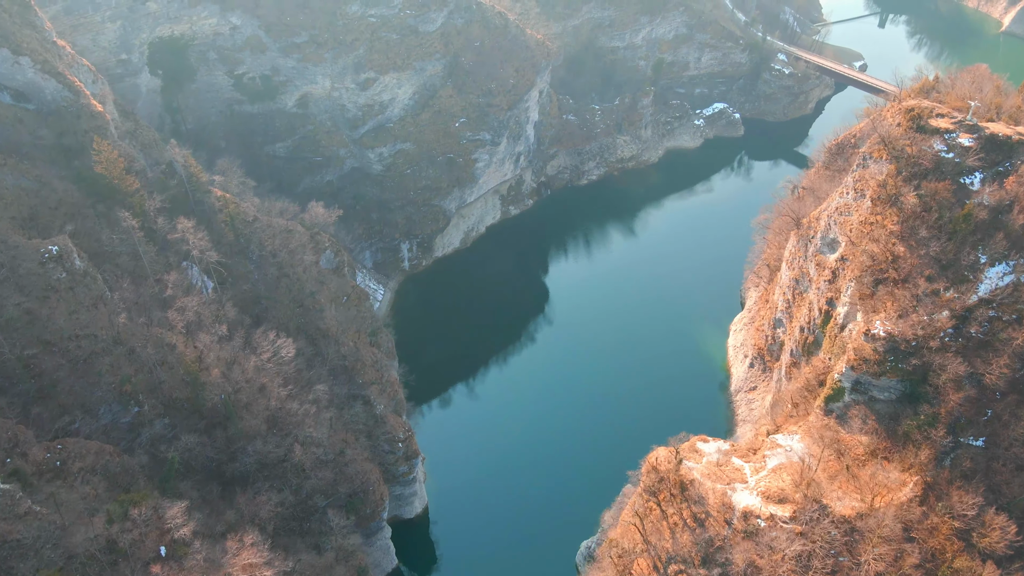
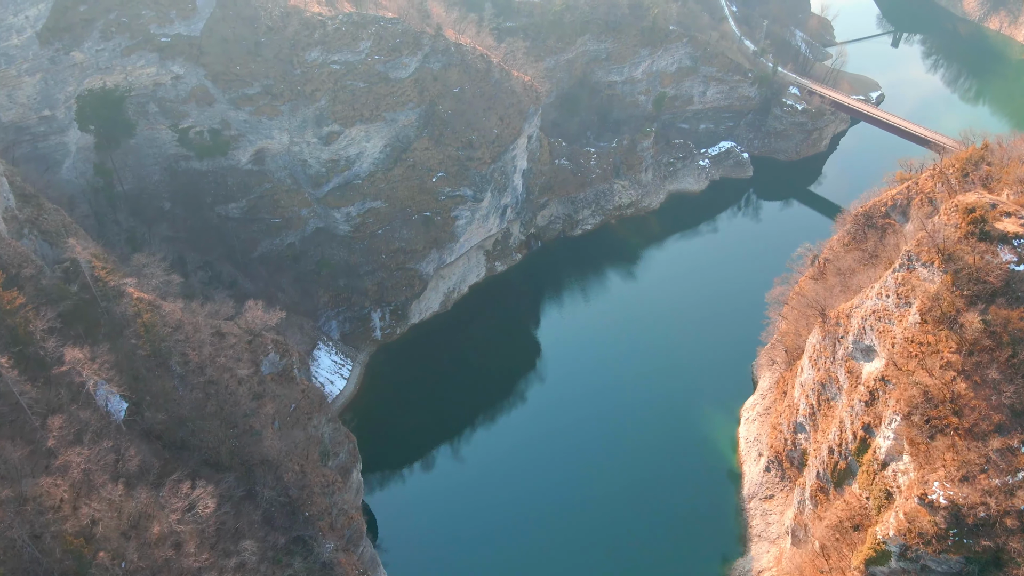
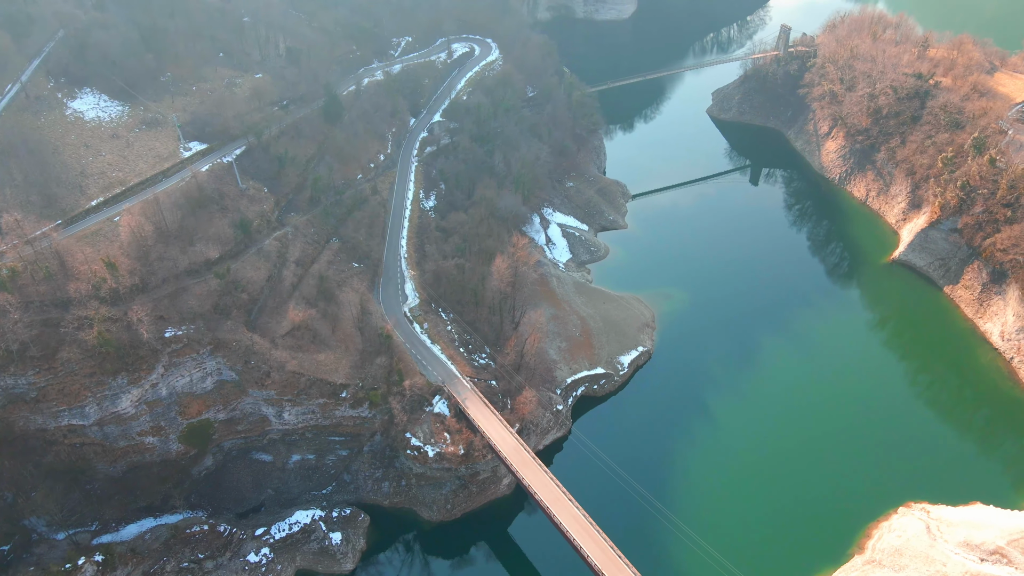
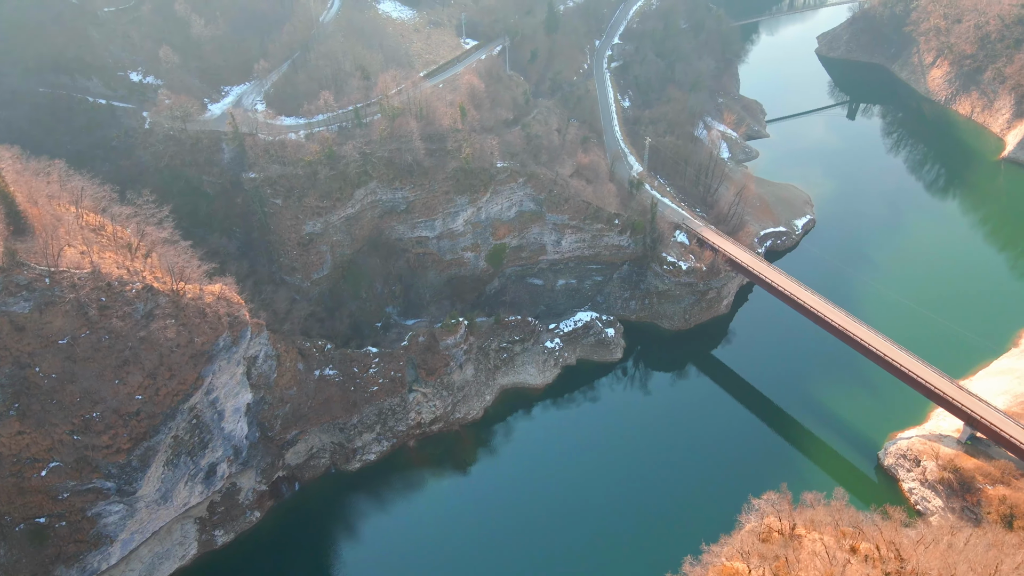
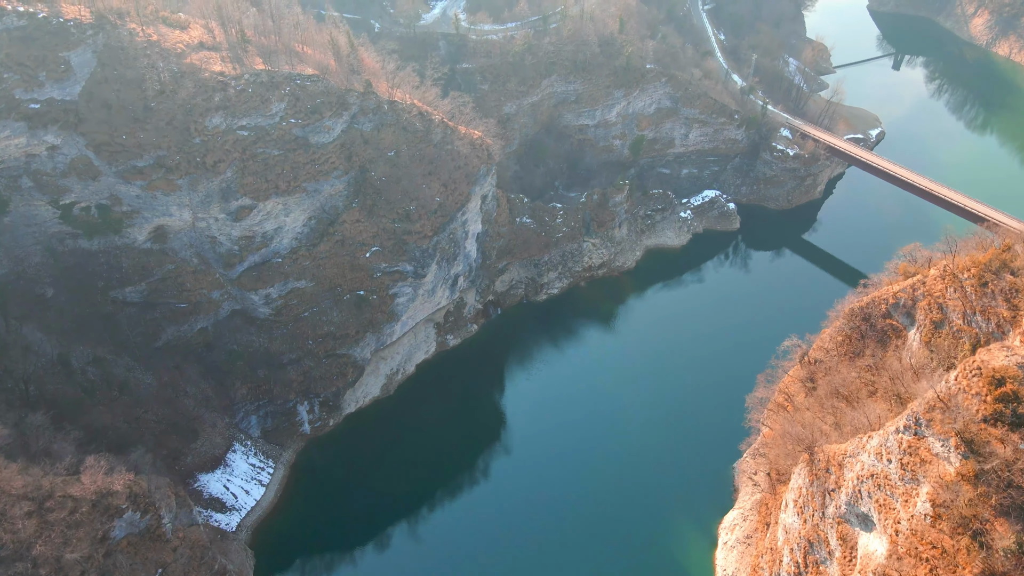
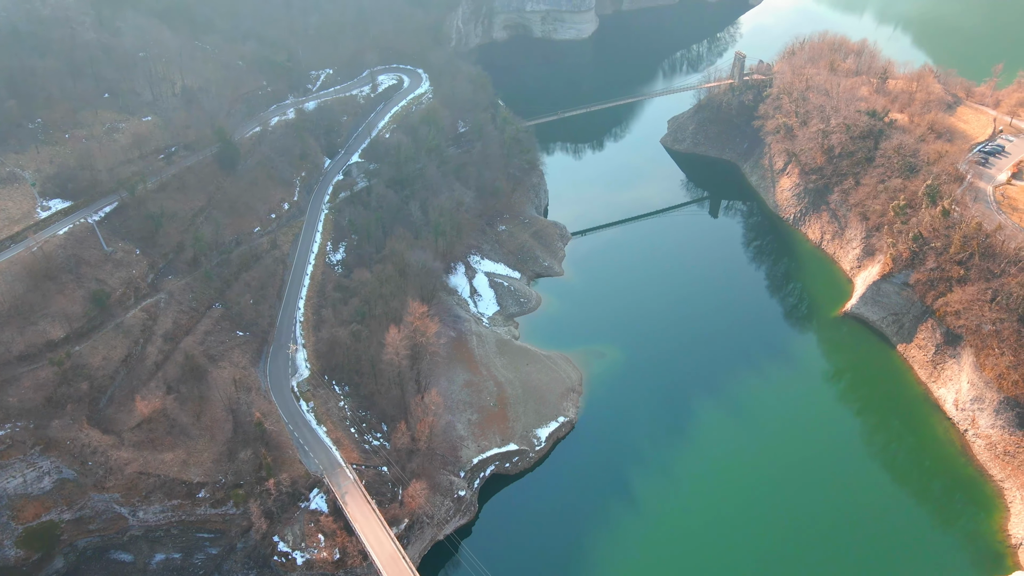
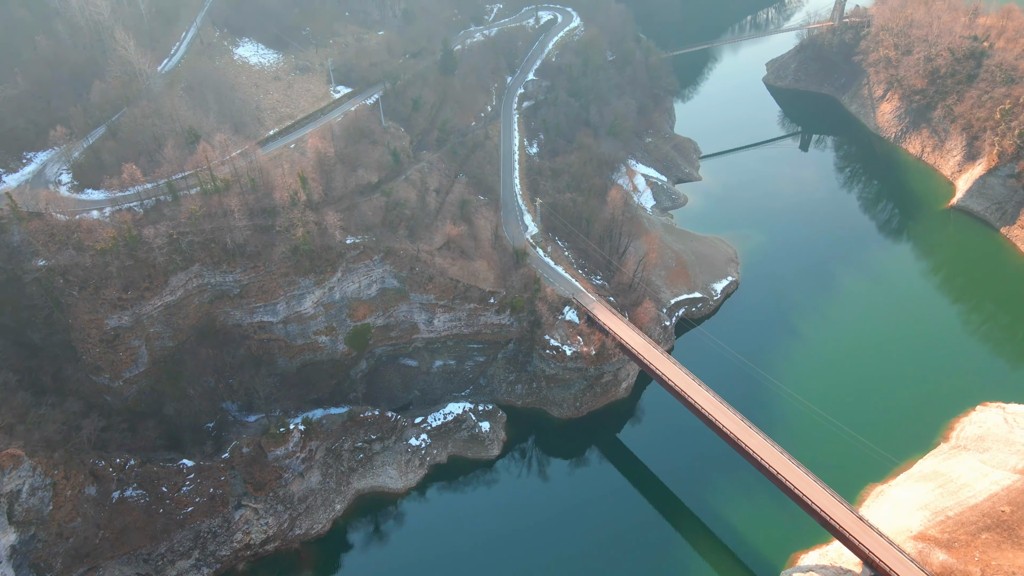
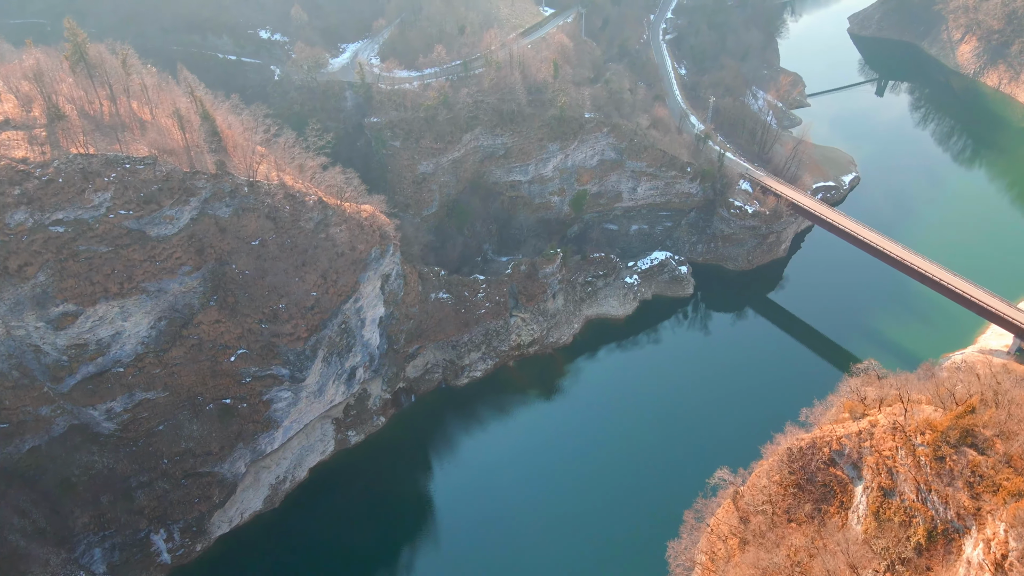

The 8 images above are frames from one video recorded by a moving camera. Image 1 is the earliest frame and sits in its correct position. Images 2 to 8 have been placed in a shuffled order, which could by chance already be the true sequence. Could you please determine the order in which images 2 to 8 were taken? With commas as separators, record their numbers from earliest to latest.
2, 5, 8, 4, 7, 3, 6
